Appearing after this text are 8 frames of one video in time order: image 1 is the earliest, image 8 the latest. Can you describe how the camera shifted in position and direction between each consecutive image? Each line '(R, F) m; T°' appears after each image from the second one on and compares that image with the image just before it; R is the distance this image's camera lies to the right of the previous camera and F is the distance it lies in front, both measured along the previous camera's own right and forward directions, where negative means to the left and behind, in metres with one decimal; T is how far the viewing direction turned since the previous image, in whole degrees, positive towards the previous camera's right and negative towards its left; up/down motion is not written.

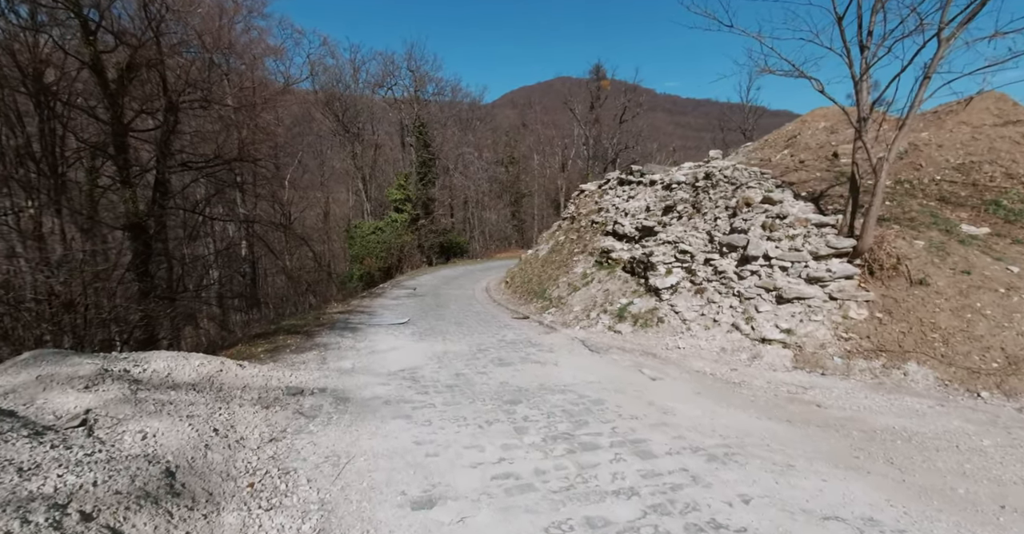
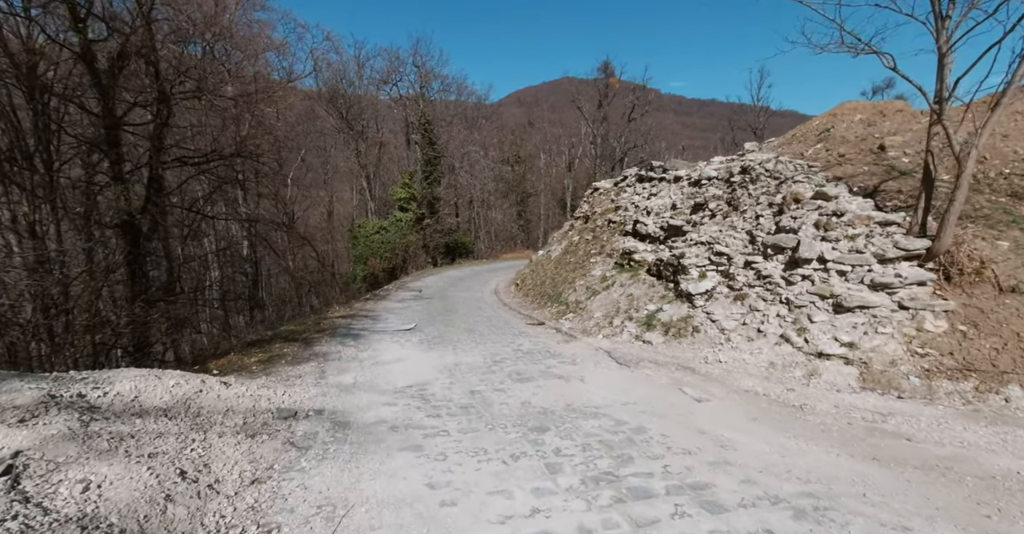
(-0.2, +0.9) m; 0°
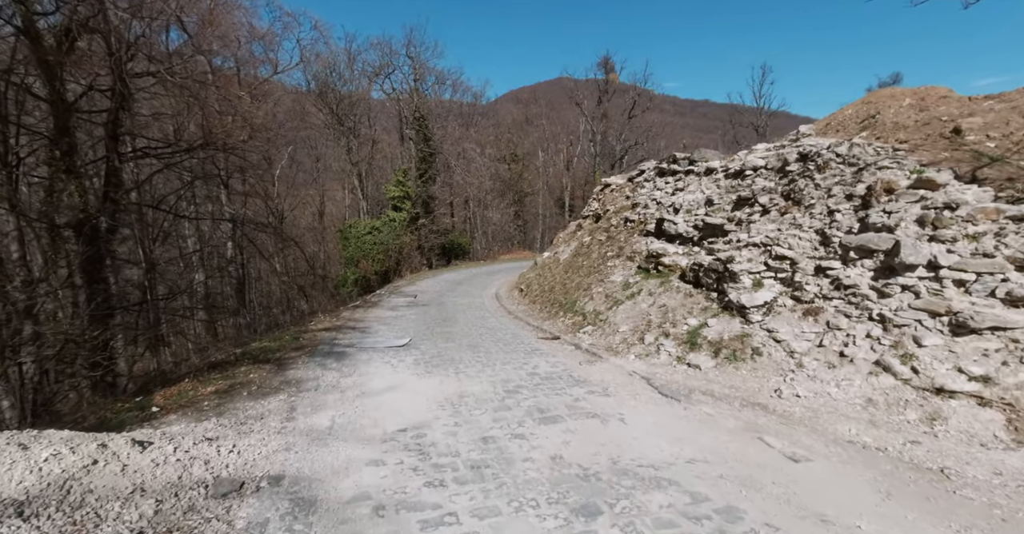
(-0.3, +1.5) m; +1°
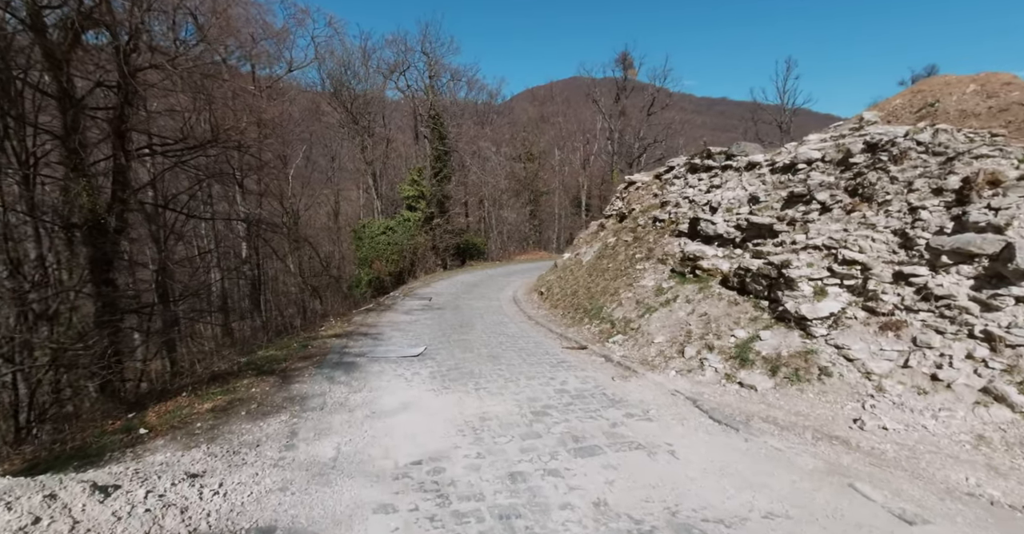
(-0.2, +0.8) m; -1°
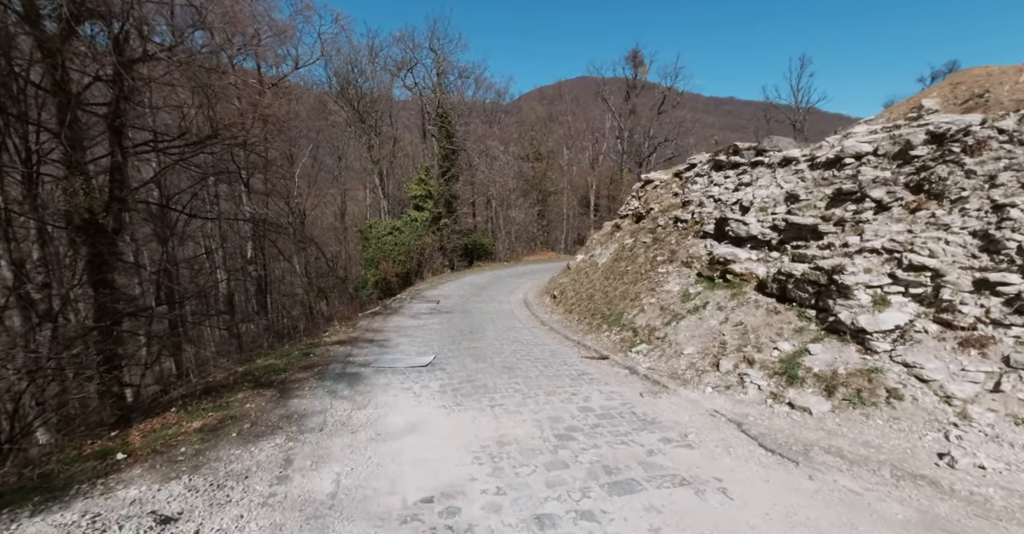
(-0.1, +0.6) m; -1°
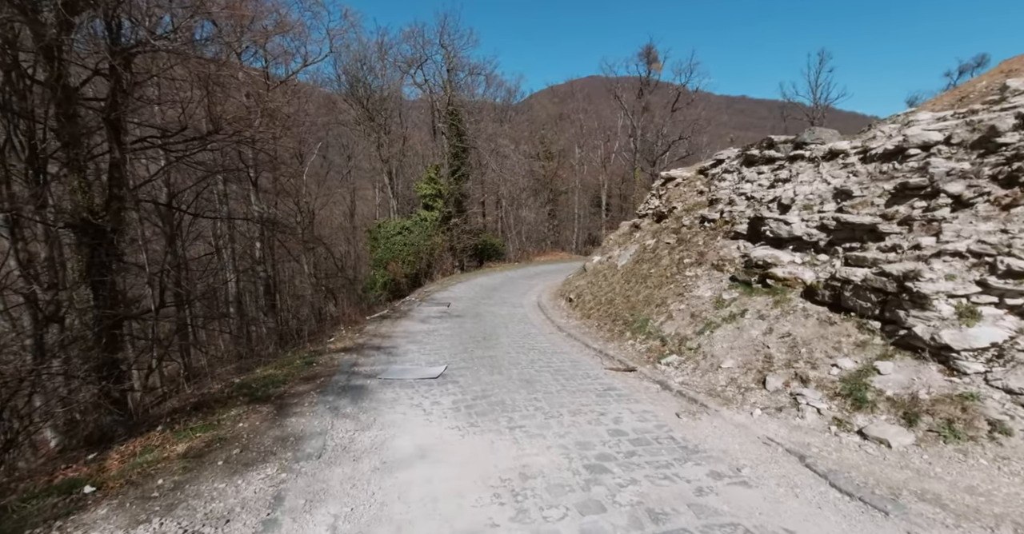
(-0.1, +0.7) m; -1°
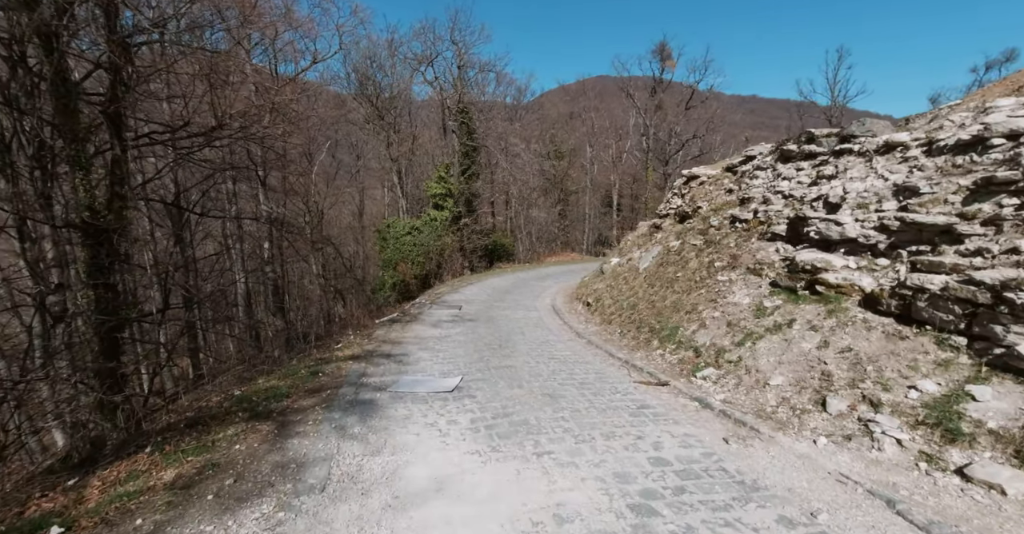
(-0.2, +0.6) m; -1°
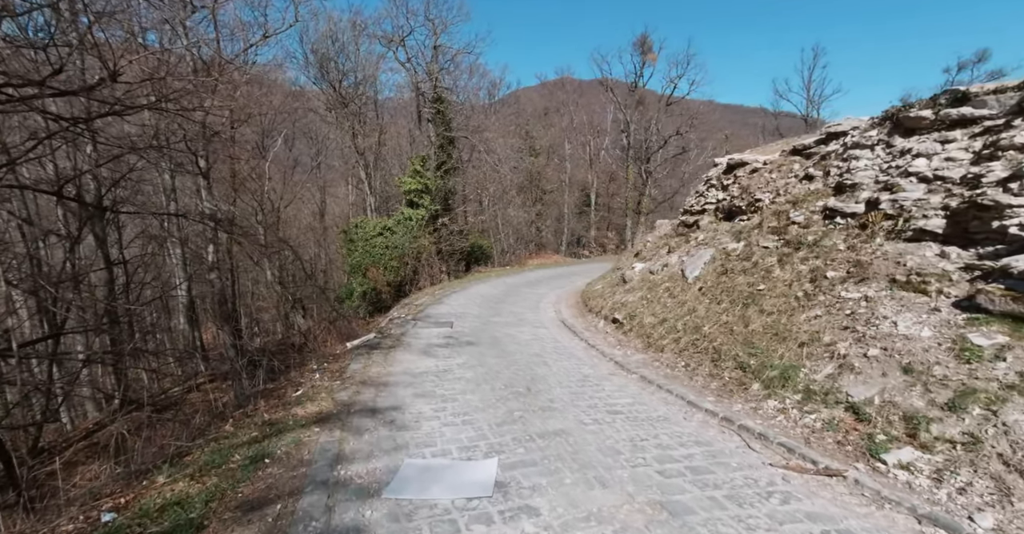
(-0.9, +3.0) m; +4°
